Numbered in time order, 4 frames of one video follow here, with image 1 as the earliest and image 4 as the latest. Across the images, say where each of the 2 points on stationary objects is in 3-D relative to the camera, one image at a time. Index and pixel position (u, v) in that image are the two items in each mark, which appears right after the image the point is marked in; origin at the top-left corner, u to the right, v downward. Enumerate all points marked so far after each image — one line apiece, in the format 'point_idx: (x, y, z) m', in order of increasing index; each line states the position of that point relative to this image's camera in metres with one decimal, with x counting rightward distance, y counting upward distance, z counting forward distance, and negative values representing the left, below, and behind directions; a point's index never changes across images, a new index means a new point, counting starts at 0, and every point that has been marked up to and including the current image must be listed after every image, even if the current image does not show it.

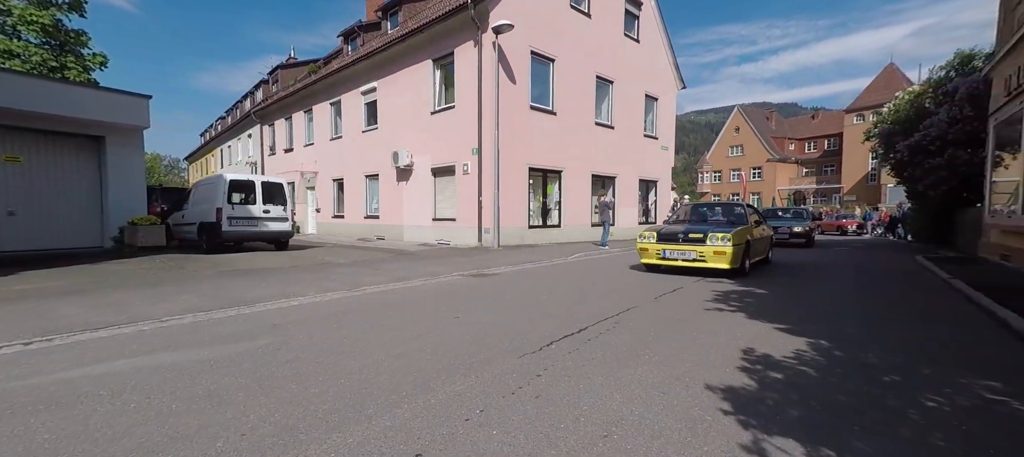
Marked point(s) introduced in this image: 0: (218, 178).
0: (-7.4, +1.3, +10.5) m
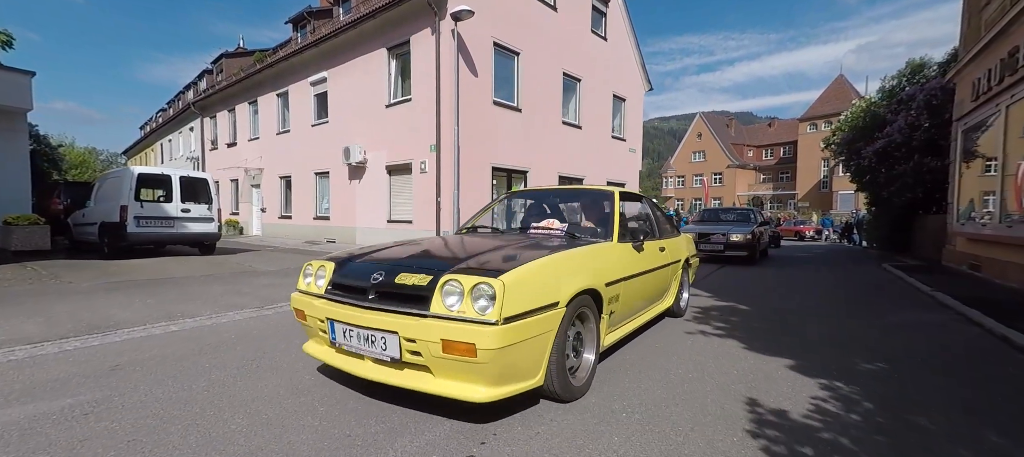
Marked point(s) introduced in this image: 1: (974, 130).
0: (-8.3, +1.2, +8.9) m
1: (+11.9, +2.5, +10.8) m
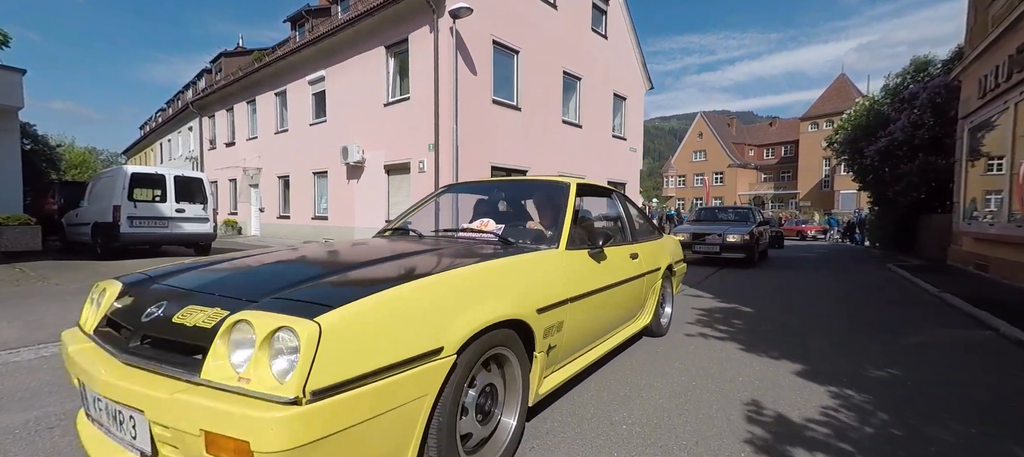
0: (-8.4, +1.2, +8.8) m
1: (+11.9, +2.5, +10.6) m
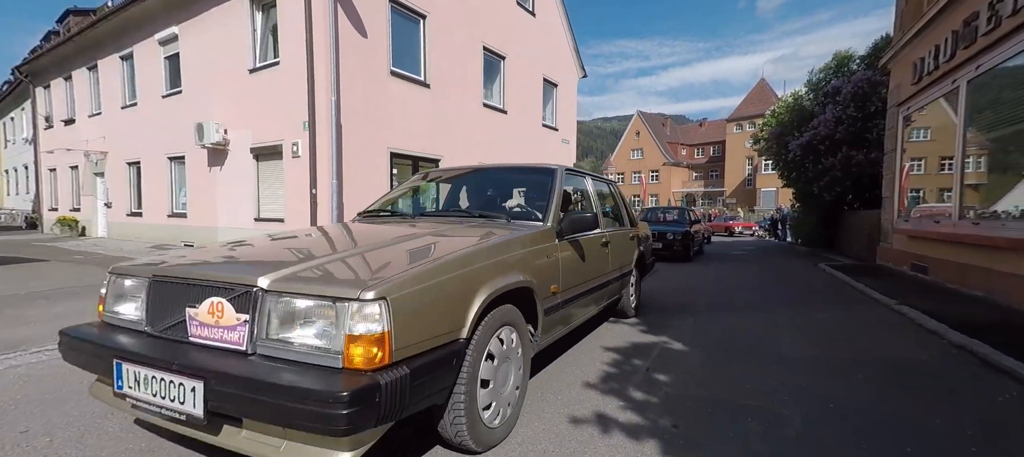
0: (-10.3, +1.2, +5.4) m
1: (+9.5, +2.6, +9.9) m
